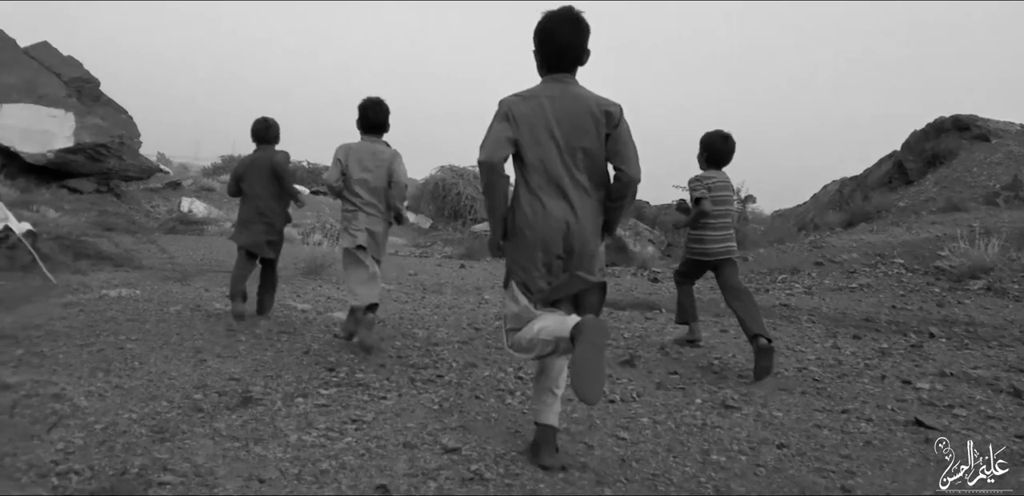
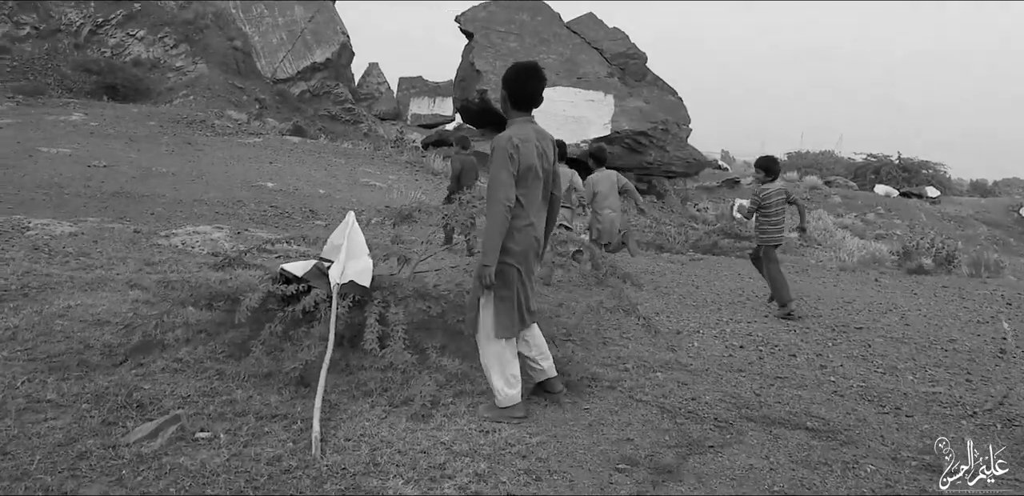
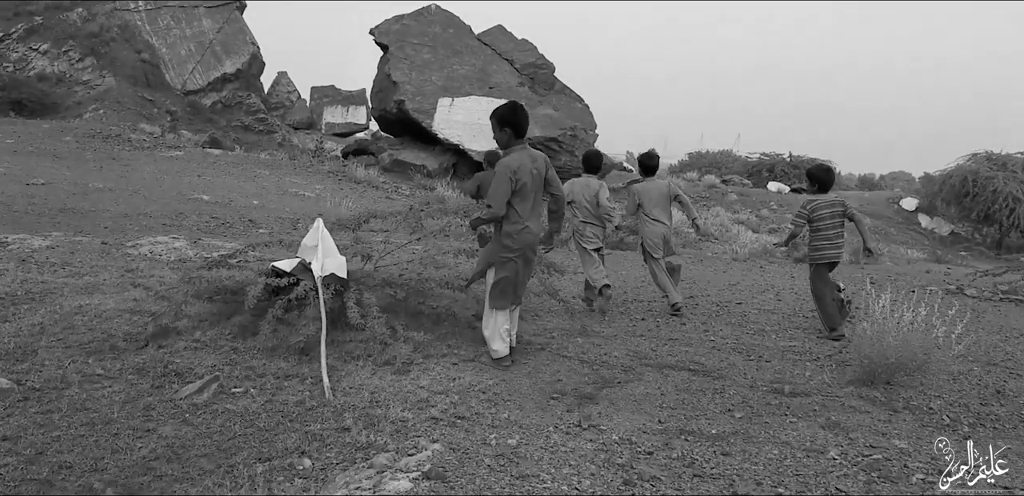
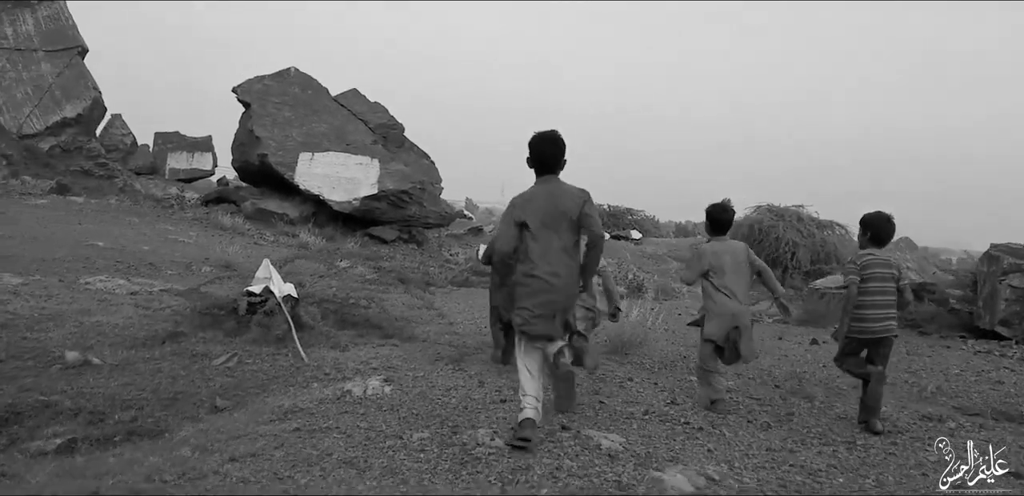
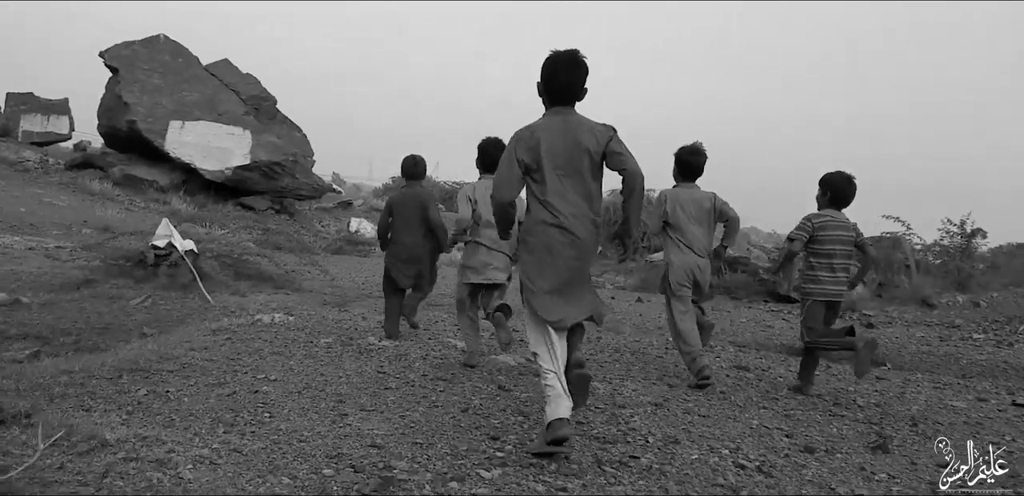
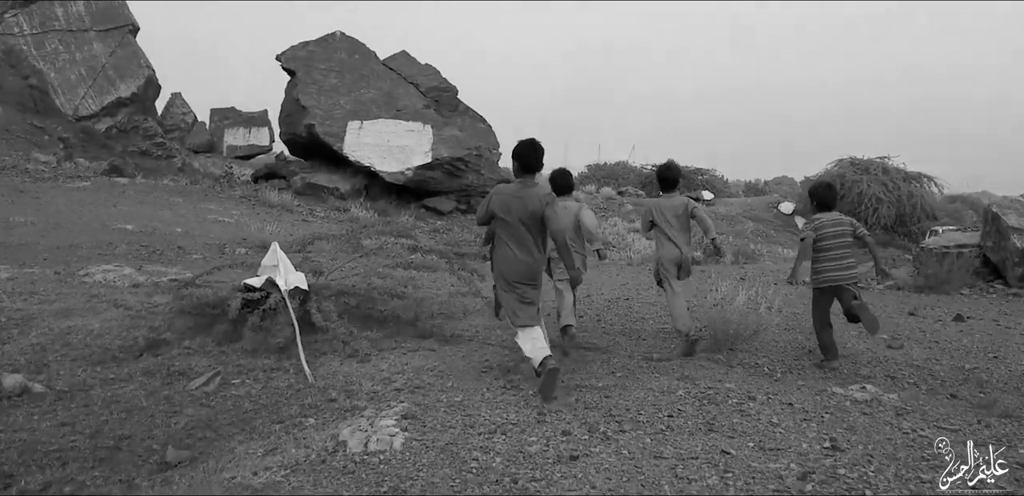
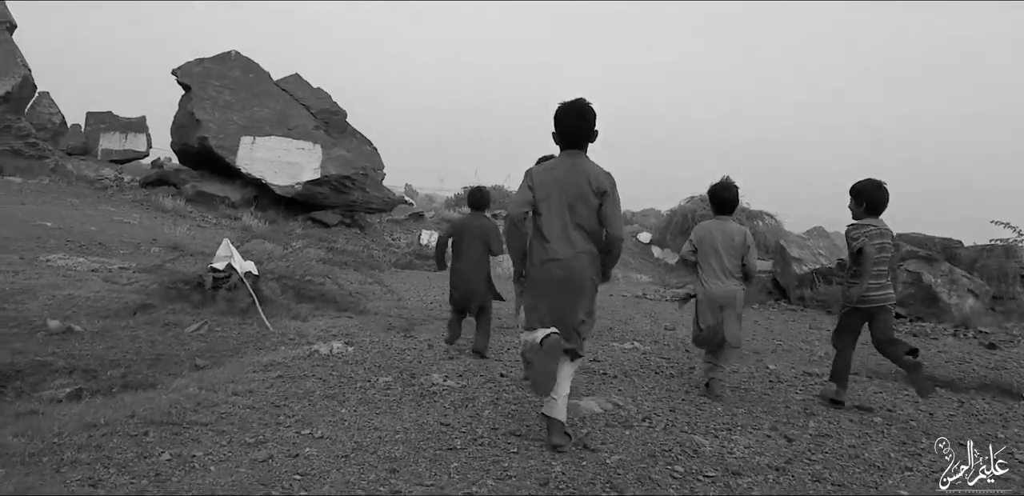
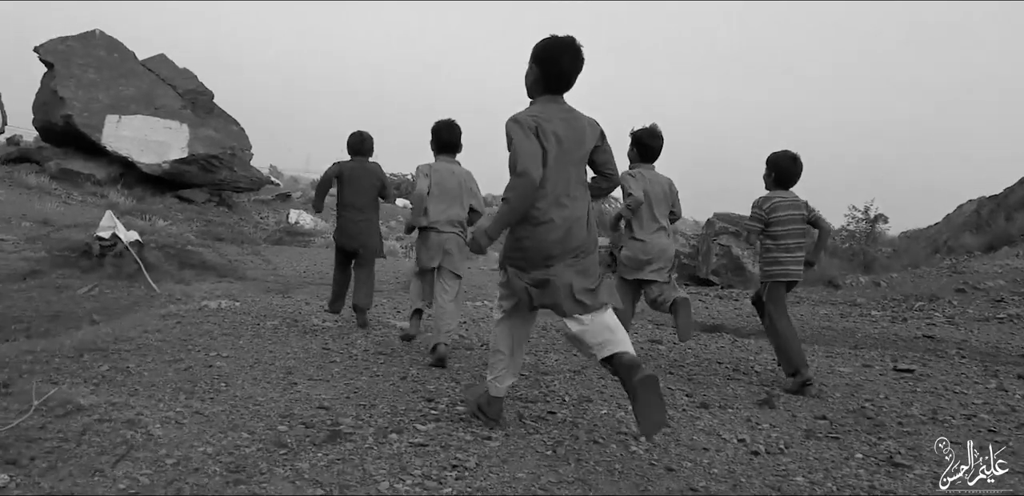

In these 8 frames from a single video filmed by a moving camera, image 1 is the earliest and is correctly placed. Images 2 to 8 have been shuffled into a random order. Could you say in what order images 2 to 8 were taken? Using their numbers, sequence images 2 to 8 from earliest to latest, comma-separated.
8, 5, 7, 4, 6, 3, 2
